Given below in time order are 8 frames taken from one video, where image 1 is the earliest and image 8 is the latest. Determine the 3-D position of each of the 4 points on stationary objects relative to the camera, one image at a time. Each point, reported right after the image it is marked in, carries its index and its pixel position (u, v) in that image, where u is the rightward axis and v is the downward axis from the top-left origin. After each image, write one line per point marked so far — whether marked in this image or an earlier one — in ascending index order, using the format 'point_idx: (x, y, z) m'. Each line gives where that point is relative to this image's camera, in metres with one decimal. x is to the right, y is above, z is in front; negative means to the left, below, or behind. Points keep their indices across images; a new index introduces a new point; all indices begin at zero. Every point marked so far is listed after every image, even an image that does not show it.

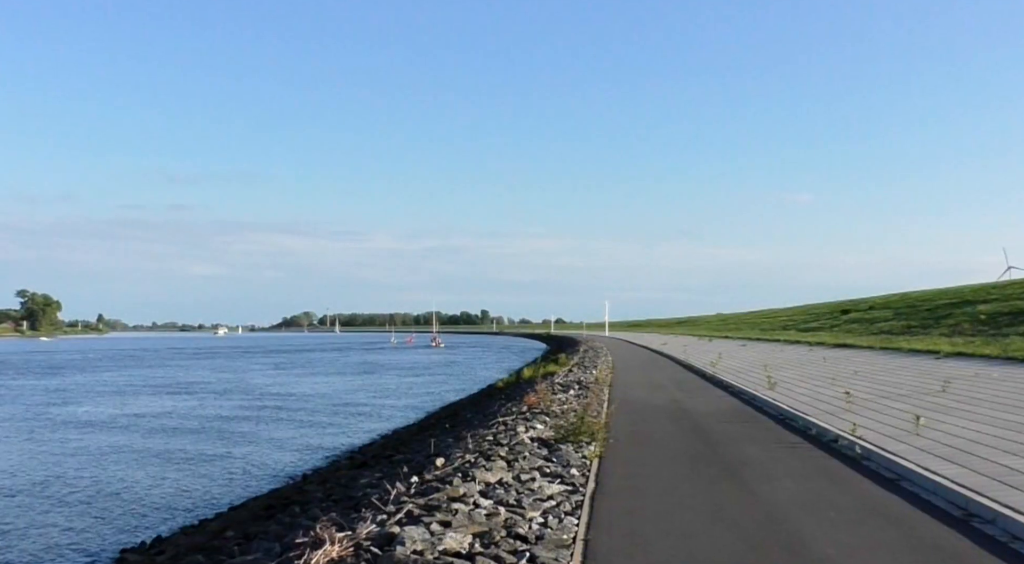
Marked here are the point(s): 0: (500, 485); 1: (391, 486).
0: (-0.2, -3.3, +14.7) m
1: (-1.9, -3.3, +14.9) m
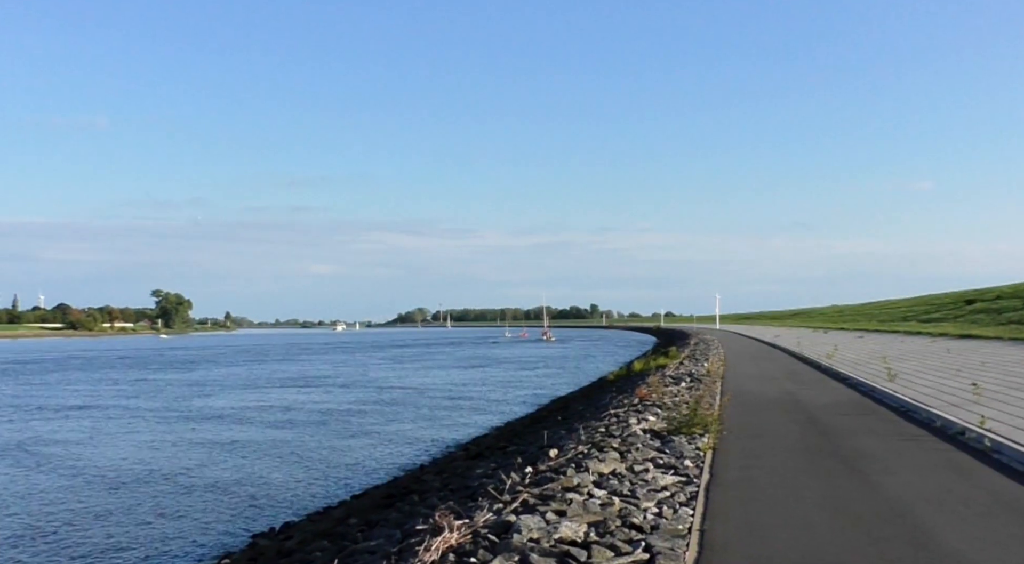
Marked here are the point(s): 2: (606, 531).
0: (+1.6, -3.1, +14.8) m
1: (-0.1, -3.2, +15.1) m
2: (+1.3, -3.4, +12.4) m
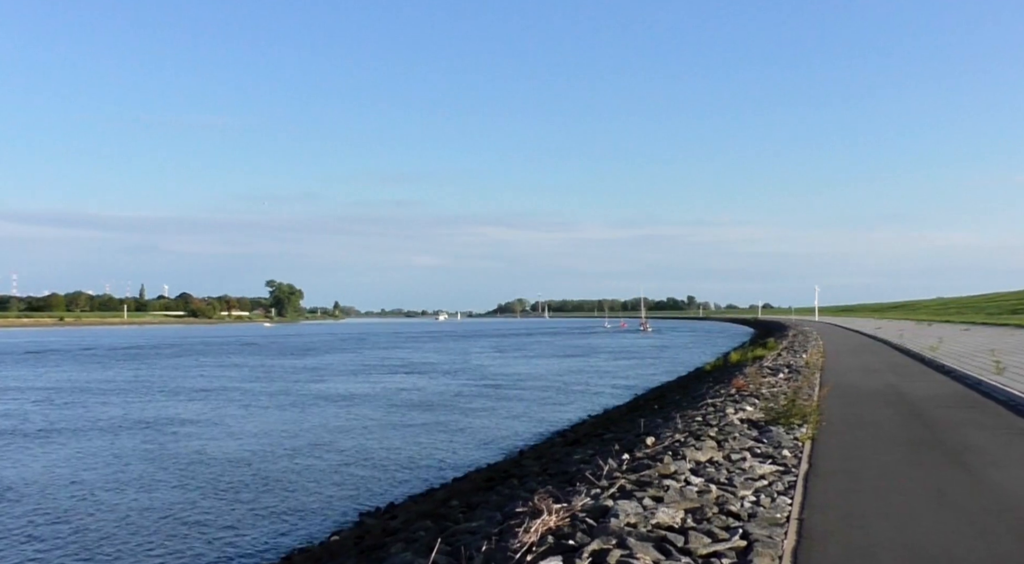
0: (+3.2, -3.0, +14.9) m
1: (+1.5, -3.0, +15.4) m
2: (+2.6, -3.2, +12.6) m
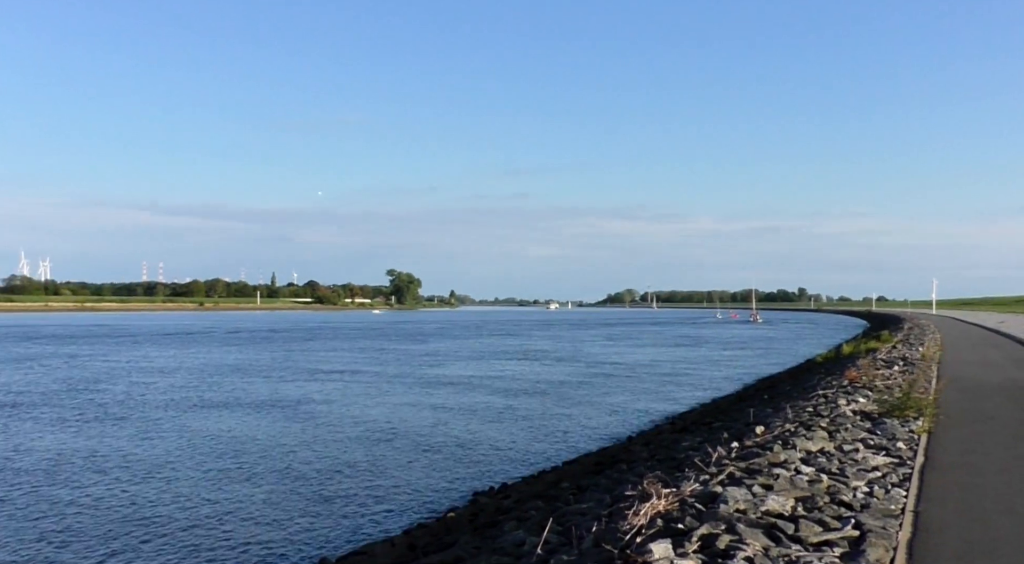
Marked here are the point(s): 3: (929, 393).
0: (+5.0, -2.8, +14.9) m
1: (+3.4, -2.8, +15.6) m
2: (+4.2, -3.1, +12.6) m
3: (+7.8, -2.1, +17.2) m
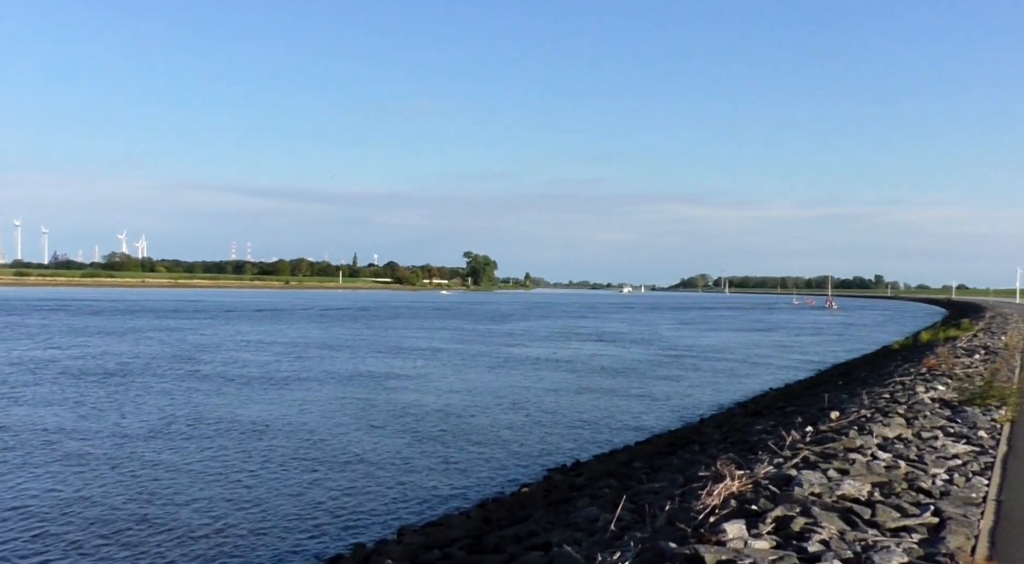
0: (+6.2, -2.5, +14.8) m
1: (+4.7, -2.6, +15.6) m
2: (+5.2, -2.8, +12.6) m
3: (+9.2, -1.8, +16.9) m
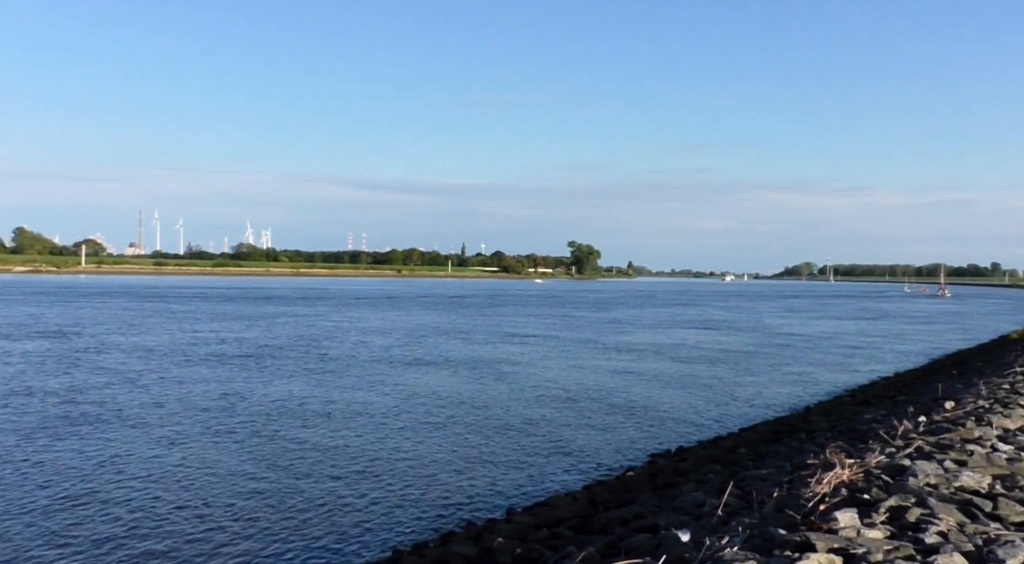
0: (+7.9, -2.3, +14.4) m
1: (+6.5, -2.3, +15.4) m
2: (+6.7, -2.6, +12.4) m
3: (+11.1, -1.6, +16.2) m
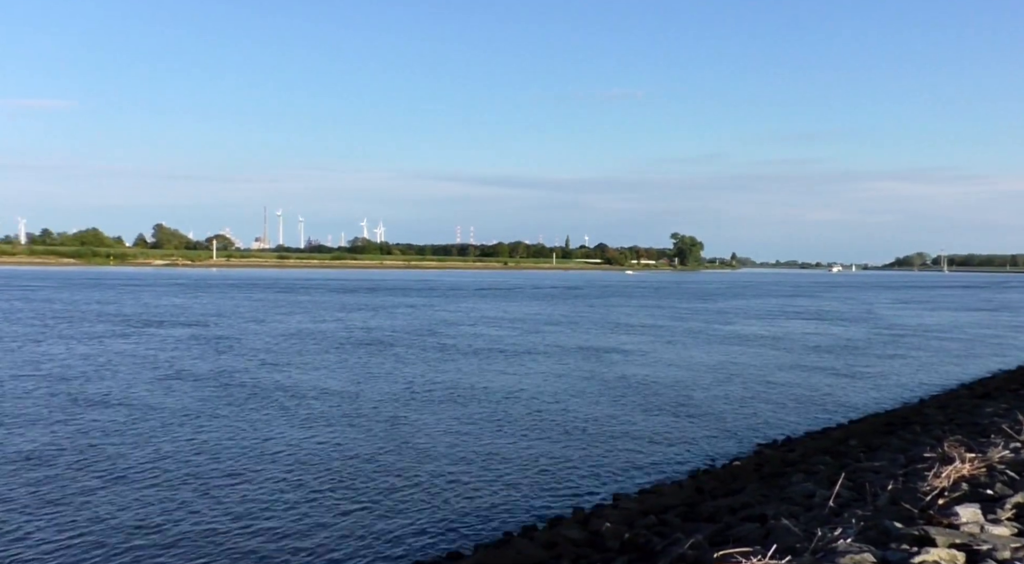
0: (+9.6, -2.1, +13.8) m
1: (+8.2, -2.1, +14.9) m
2: (+8.1, -2.4, +11.9) m
3: (+12.9, -1.4, +15.3) m
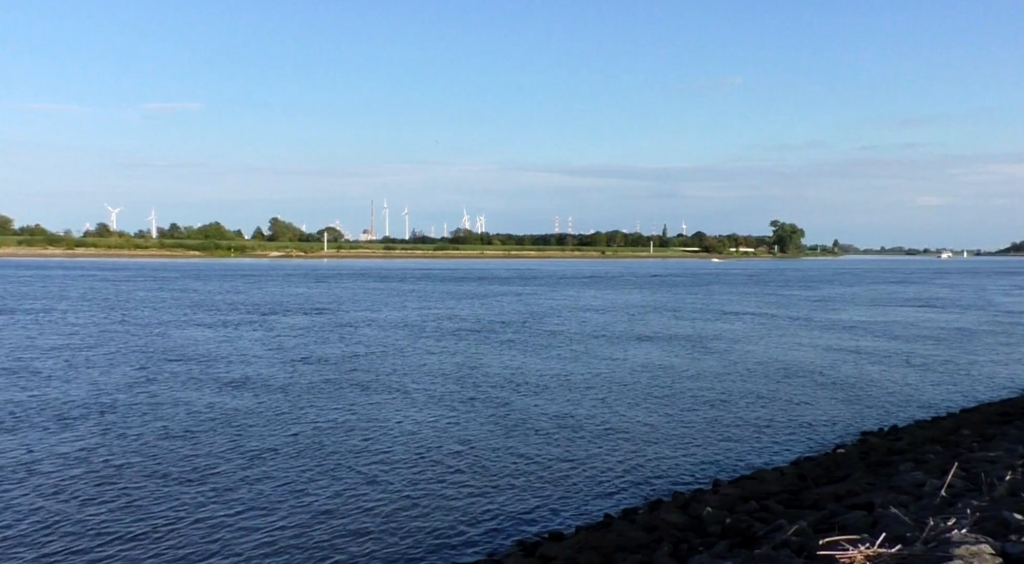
0: (+11.1, -1.8, +13.0) m
1: (+9.8, -1.9, +14.2) m
2: (+9.4, -2.1, +11.2) m
3: (+14.5, -1.0, +14.0) m
